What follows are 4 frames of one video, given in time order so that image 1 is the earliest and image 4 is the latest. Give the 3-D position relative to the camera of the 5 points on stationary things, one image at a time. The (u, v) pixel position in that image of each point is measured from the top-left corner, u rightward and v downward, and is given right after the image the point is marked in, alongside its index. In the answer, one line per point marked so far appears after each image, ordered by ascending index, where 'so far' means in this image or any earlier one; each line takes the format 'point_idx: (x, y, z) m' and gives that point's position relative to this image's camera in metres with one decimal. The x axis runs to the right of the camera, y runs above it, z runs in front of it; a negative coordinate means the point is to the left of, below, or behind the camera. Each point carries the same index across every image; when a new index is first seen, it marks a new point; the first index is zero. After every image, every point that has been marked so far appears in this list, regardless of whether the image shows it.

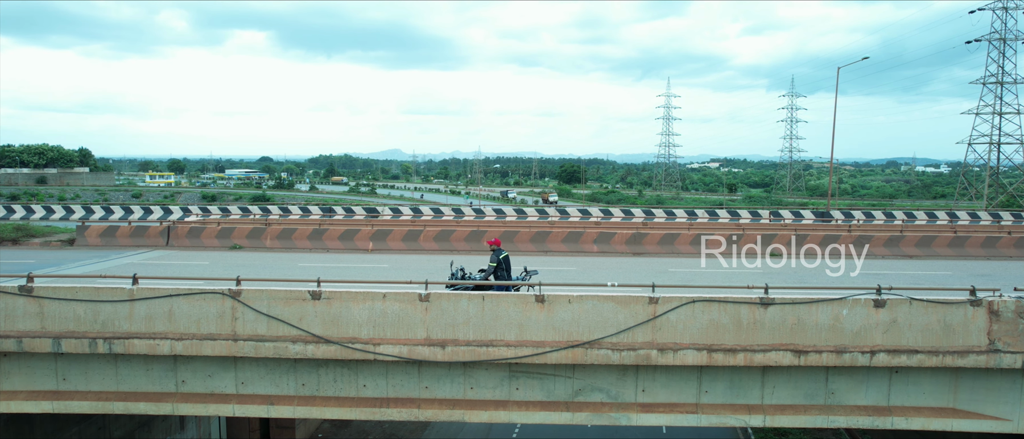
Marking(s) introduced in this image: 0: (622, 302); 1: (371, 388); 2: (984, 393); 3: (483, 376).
0: (+1.5, -1.1, +7.8) m
1: (-2.1, -2.5, +8.4) m
2: (+6.9, -2.5, +8.3) m
3: (-0.4, -2.3, +8.3) m
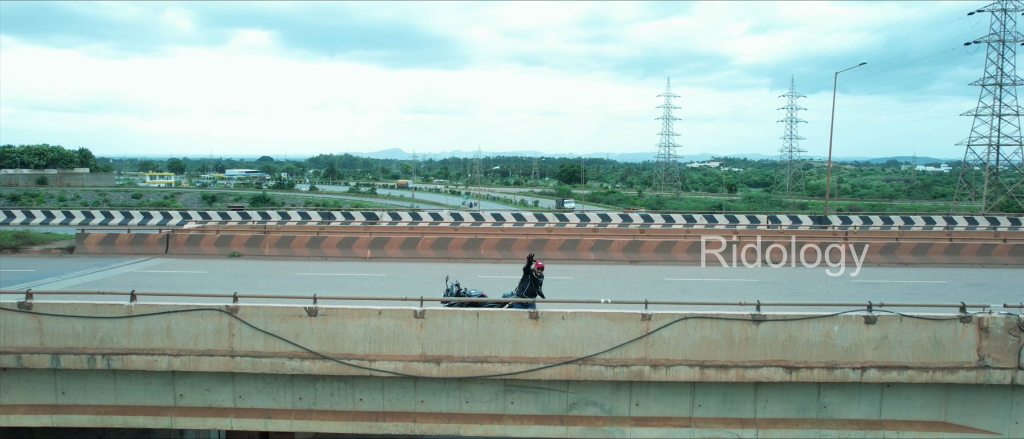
0: (+1.4, -1.3, +7.8) m
1: (-2.2, -2.7, +8.5) m
2: (+6.8, -2.7, +8.4) m
3: (-0.5, -2.5, +8.4) m
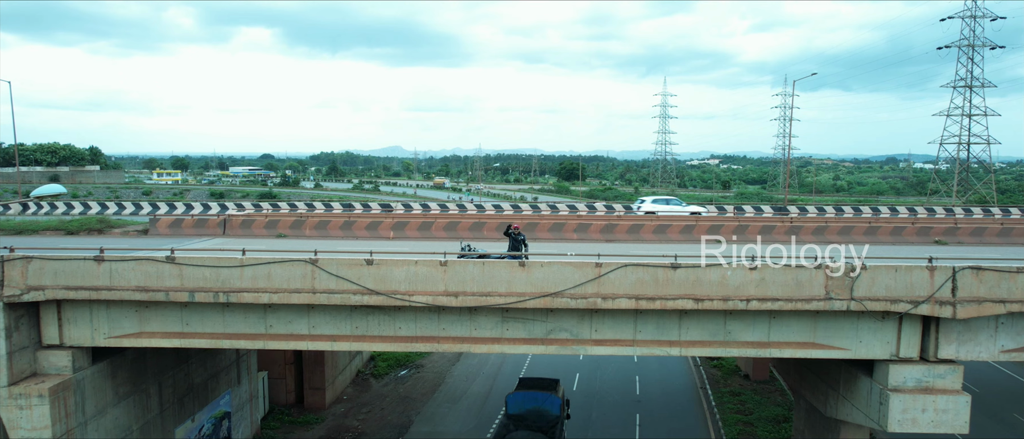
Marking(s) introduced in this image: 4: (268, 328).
0: (+1.3, -0.9, +11.4) m
1: (-2.3, -2.3, +12.1) m
2: (+6.7, -2.3, +12.0) m
3: (-0.6, -2.1, +12.0) m
4: (-5.3, -2.3, +12.3) m
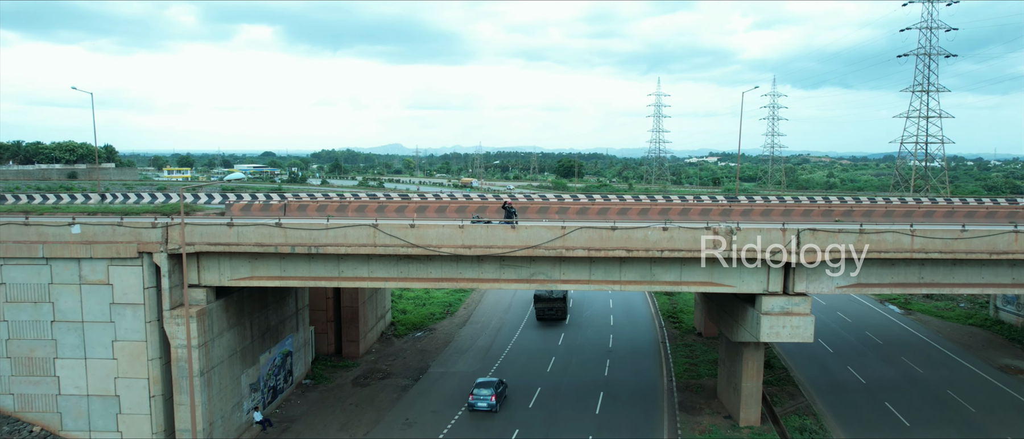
0: (+1.2, -0.3, +17.2) m
1: (-2.4, -1.6, +17.9) m
2: (+6.6, -1.7, +17.8) m
3: (-0.8, -1.4, +17.8) m
4: (-5.4, -1.6, +18.1) m
